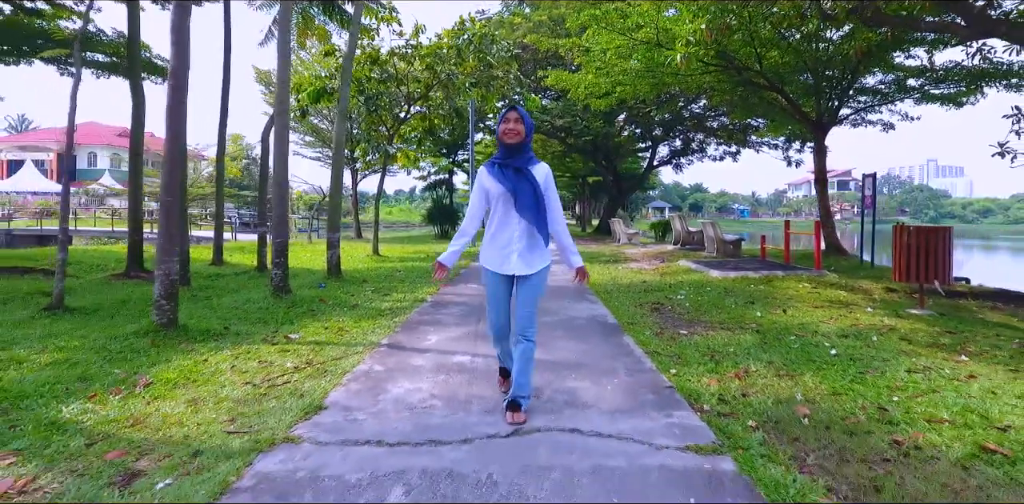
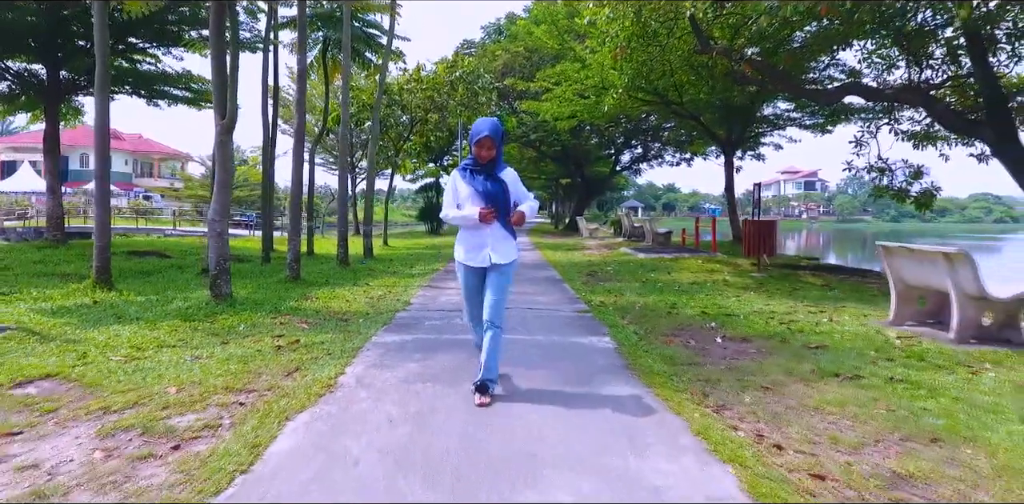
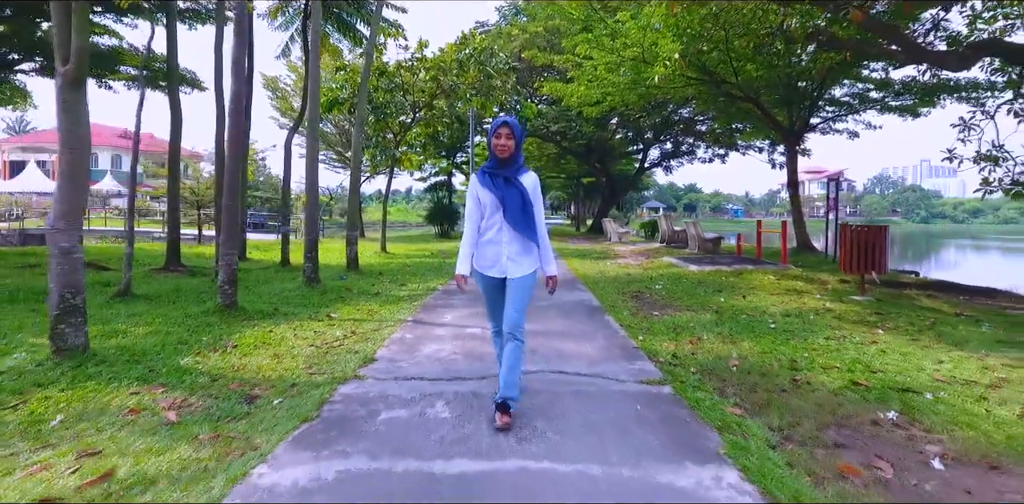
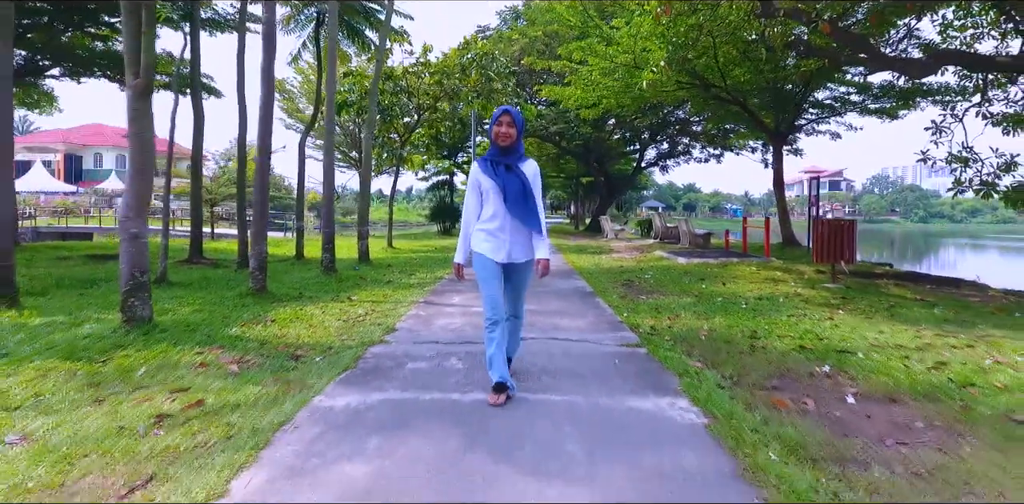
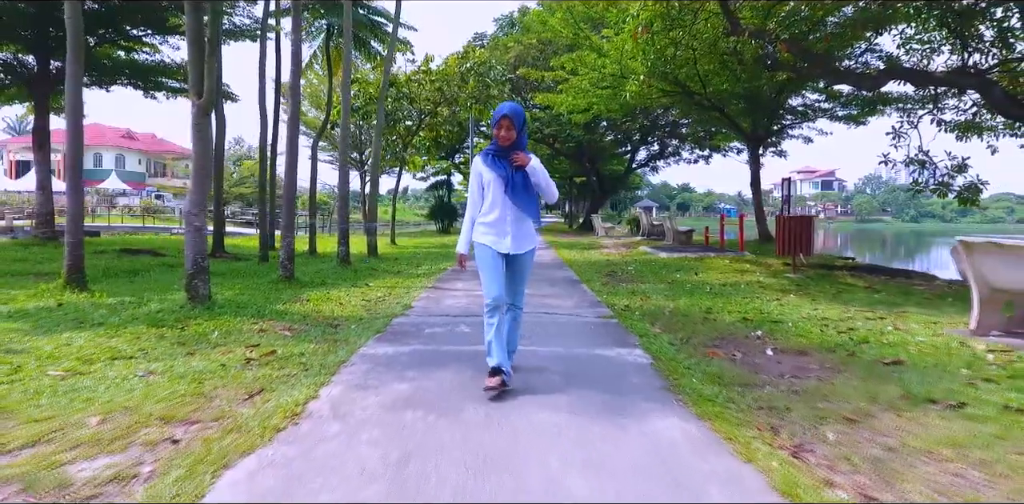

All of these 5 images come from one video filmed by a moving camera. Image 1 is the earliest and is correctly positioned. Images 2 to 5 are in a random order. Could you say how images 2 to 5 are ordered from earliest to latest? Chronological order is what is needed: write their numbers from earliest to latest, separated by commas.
3, 4, 5, 2
